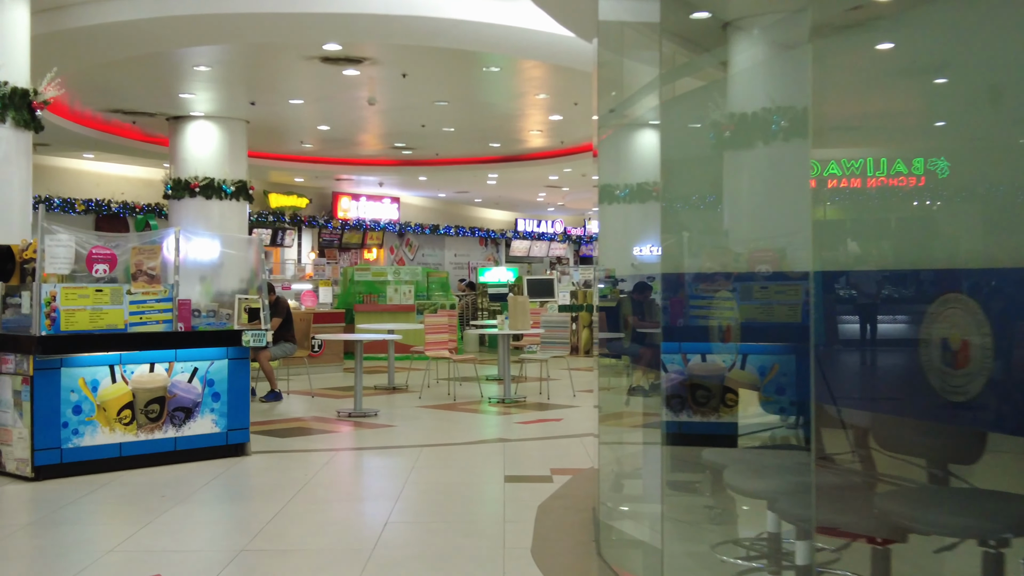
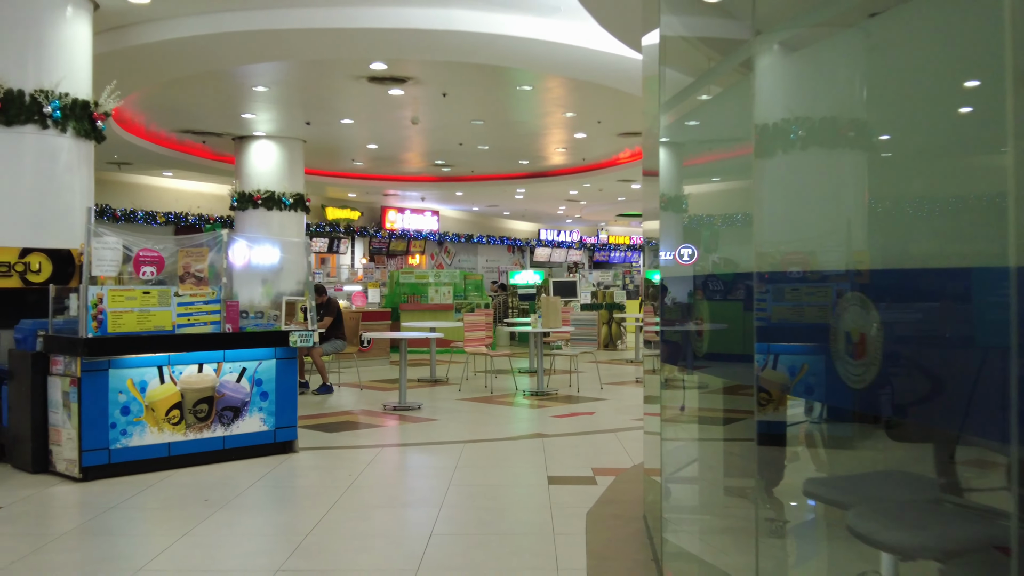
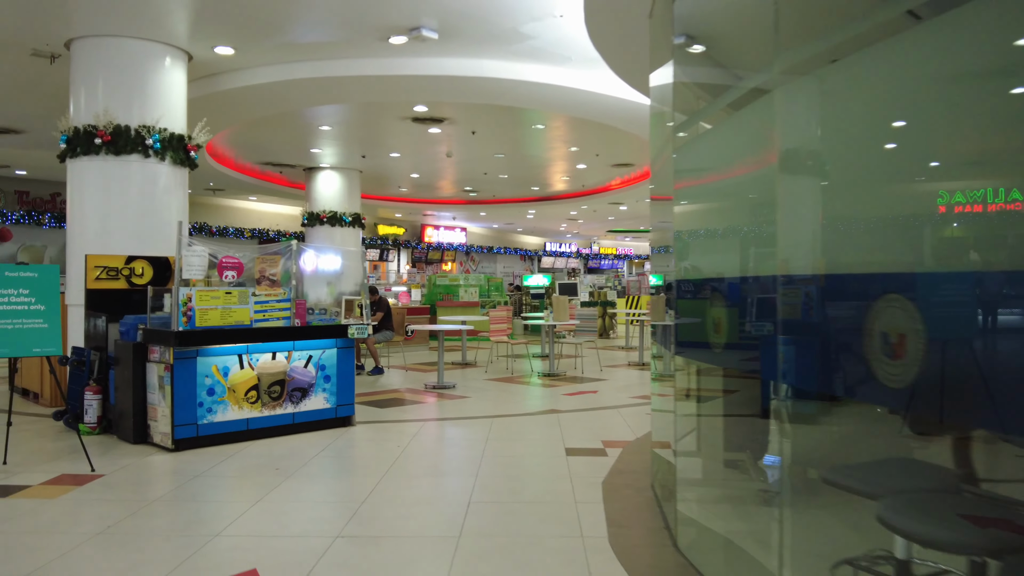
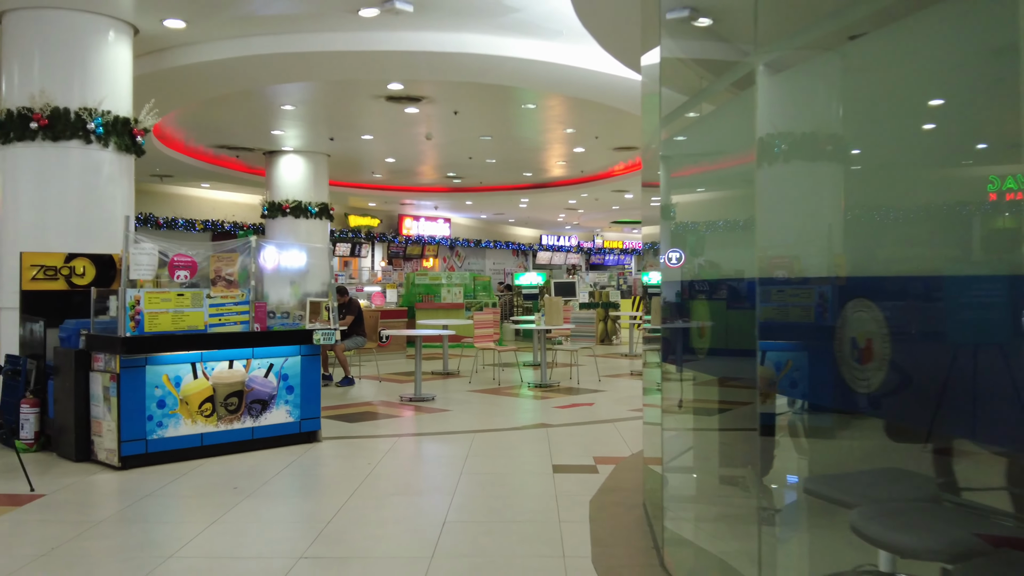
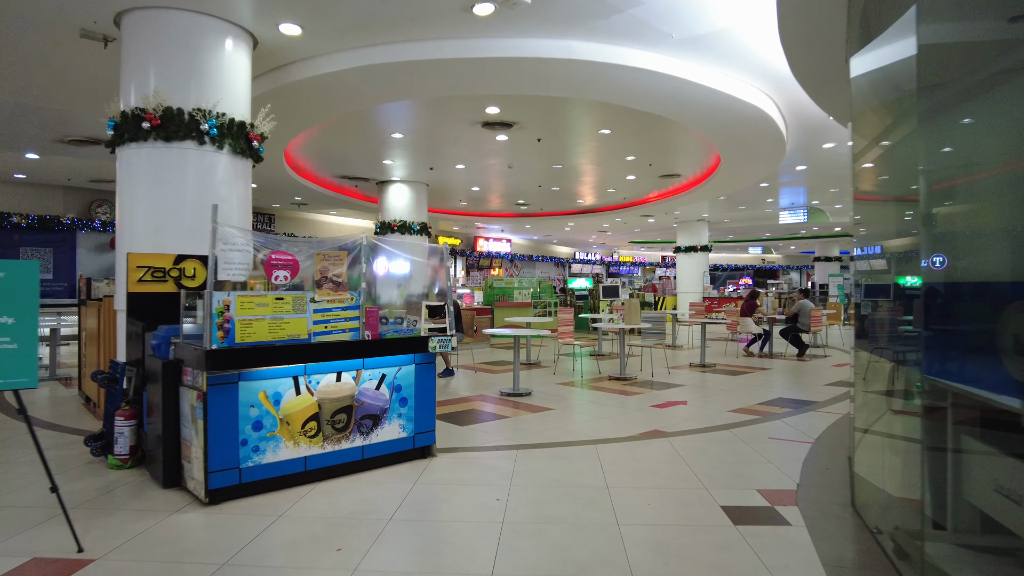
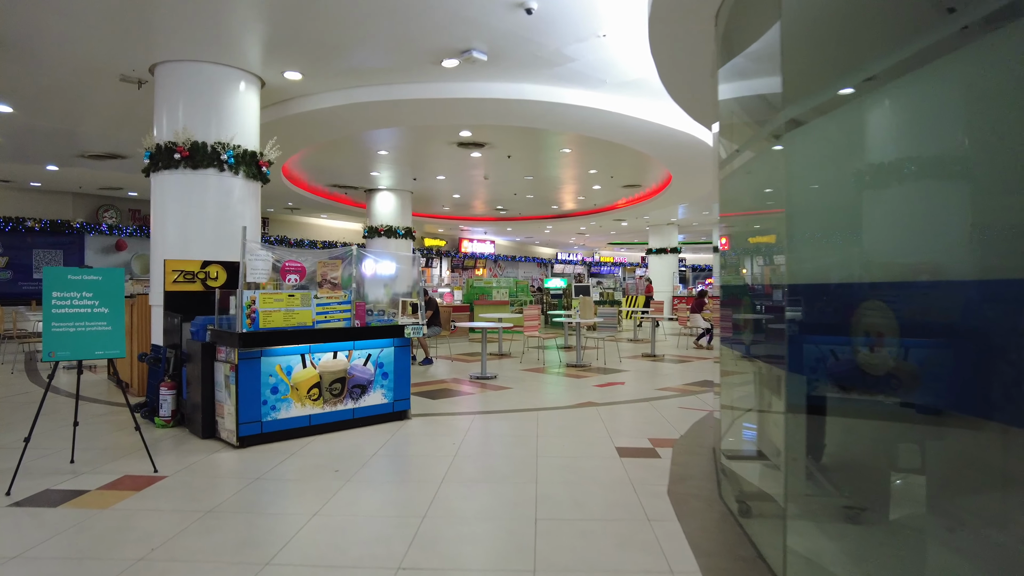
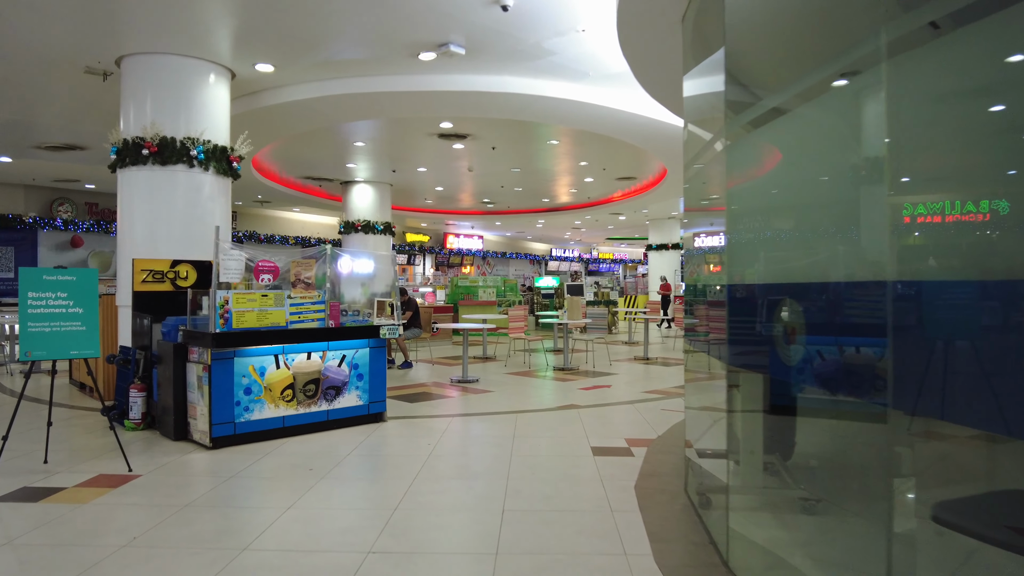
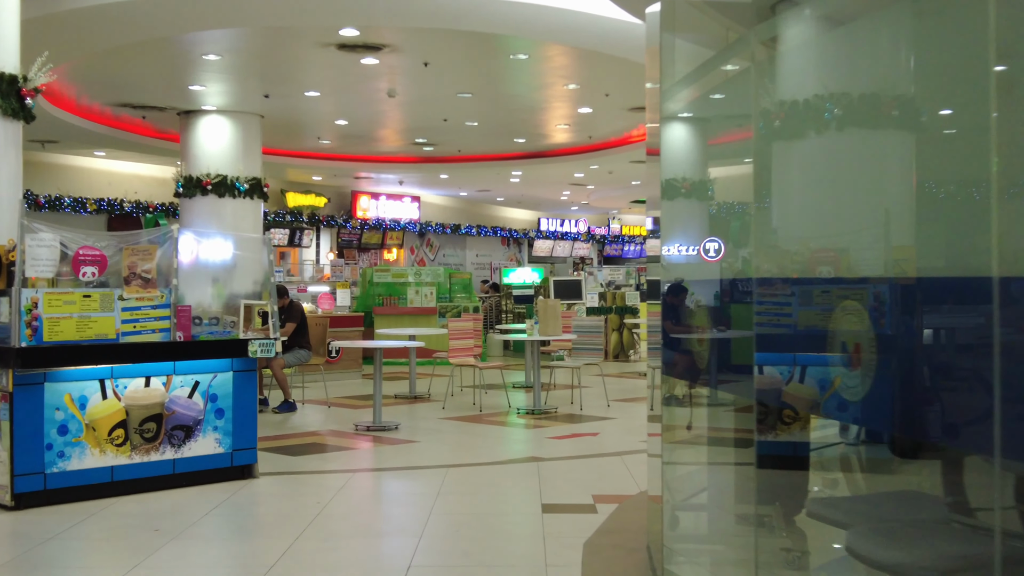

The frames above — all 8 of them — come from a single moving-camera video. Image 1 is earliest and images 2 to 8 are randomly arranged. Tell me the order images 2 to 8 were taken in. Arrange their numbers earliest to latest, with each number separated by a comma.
8, 2, 4, 3, 7, 6, 5
